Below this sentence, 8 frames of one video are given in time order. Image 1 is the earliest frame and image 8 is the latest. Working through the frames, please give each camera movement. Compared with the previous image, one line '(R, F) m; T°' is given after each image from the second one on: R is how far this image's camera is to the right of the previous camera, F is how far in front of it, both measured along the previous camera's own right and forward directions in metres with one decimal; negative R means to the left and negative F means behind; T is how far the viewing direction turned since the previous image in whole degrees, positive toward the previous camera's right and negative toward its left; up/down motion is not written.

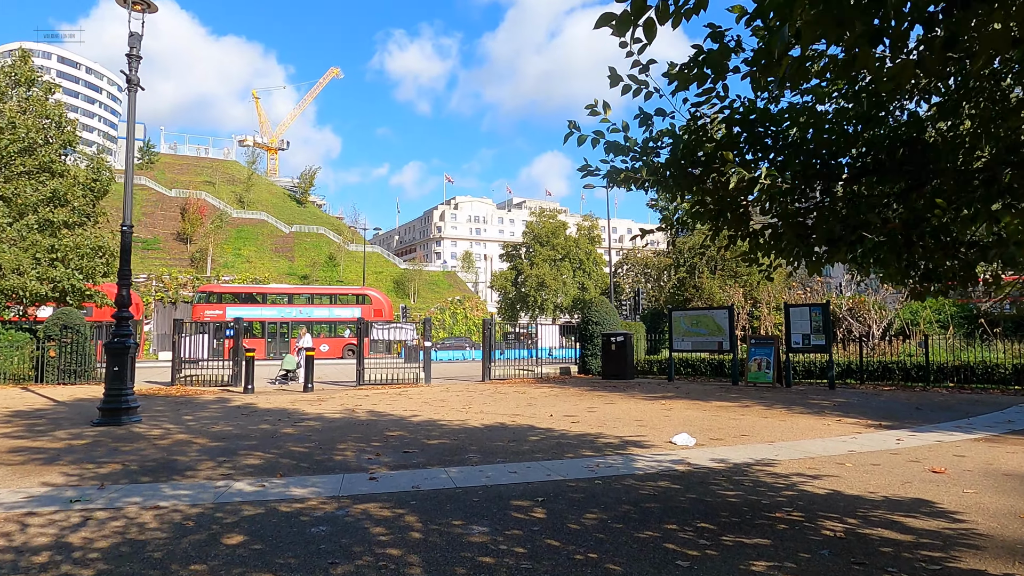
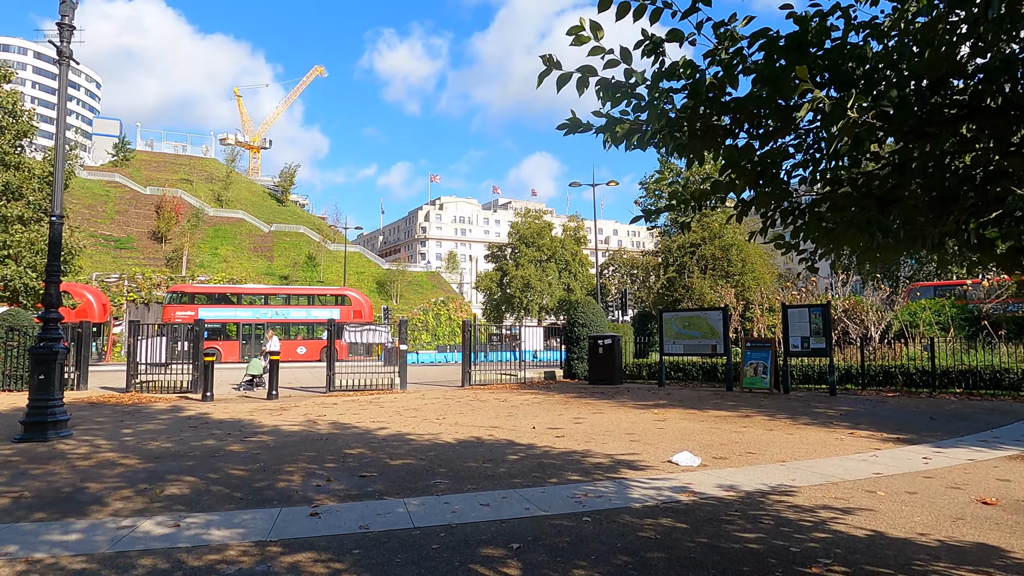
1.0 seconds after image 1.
(+0.1, +1.1) m; +1°
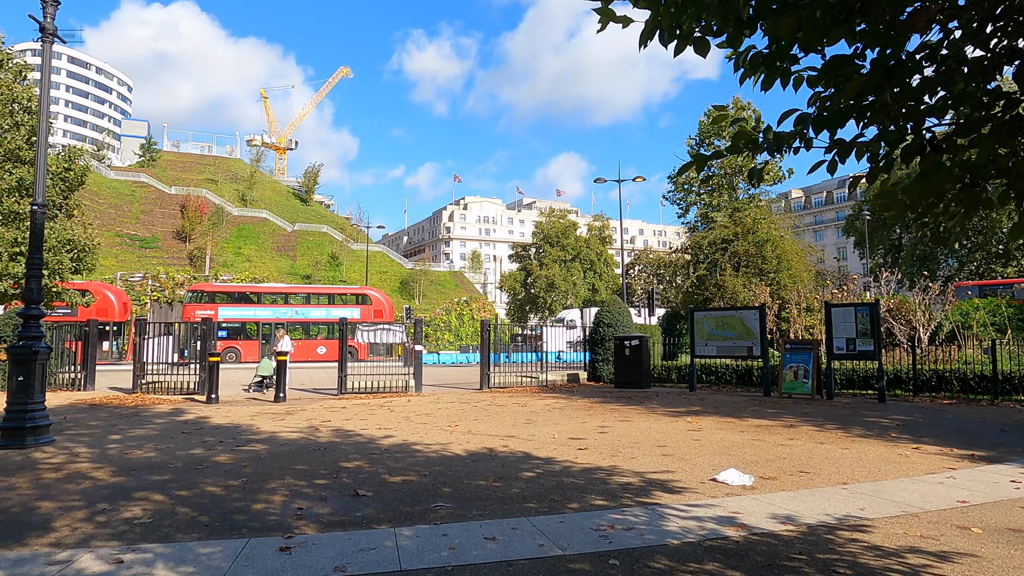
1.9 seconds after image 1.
(+0.1, +1.0) m; -2°
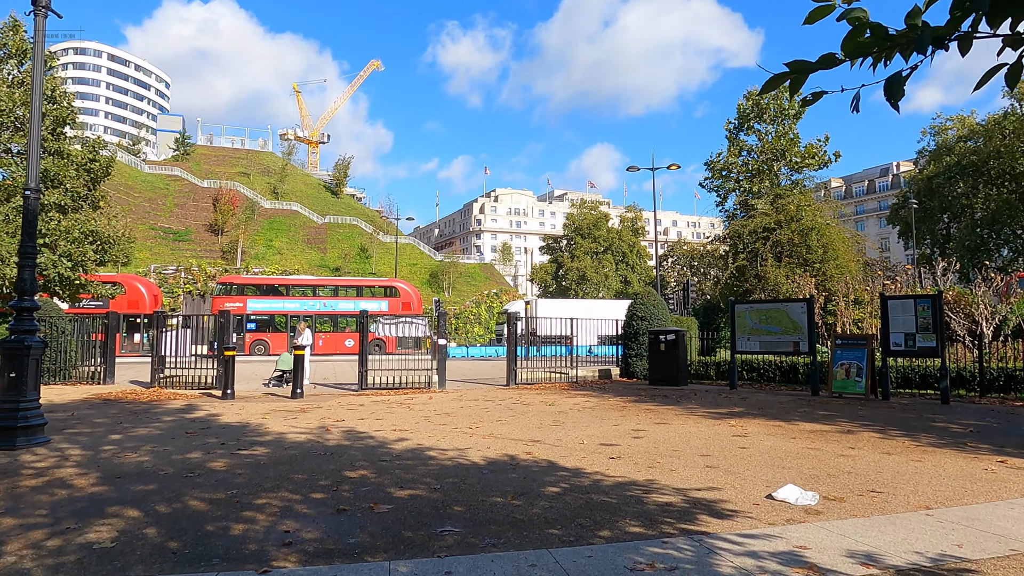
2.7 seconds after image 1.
(+0.1, +0.9) m; -3°
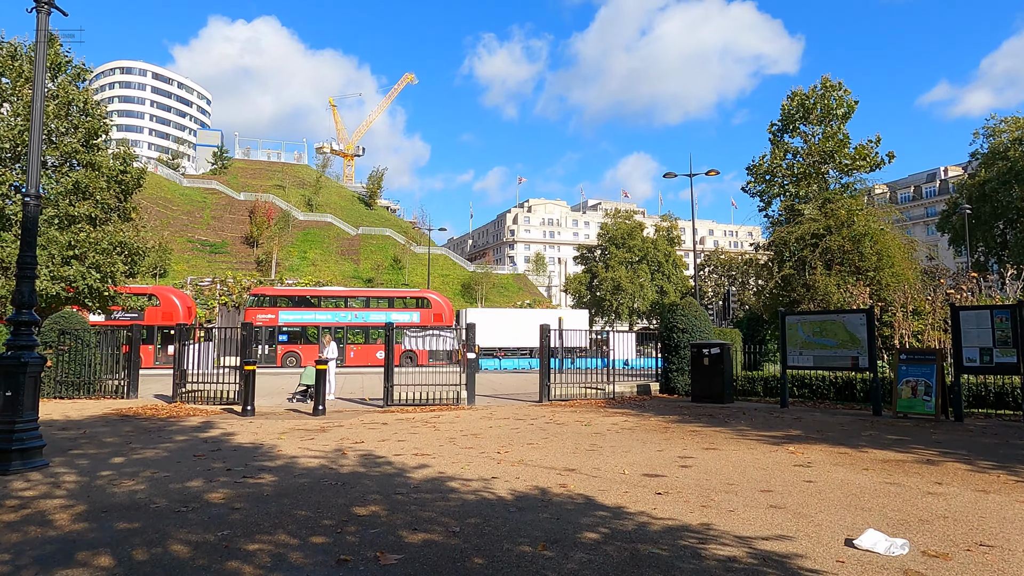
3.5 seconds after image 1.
(0.0, +0.9) m; -3°
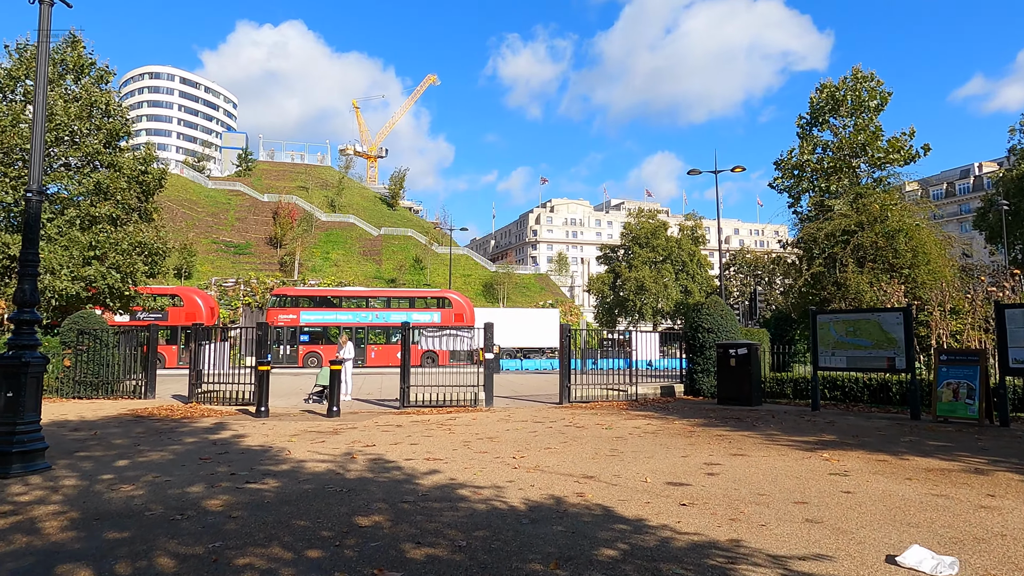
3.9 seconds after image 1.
(+0.1, +0.4) m; -2°
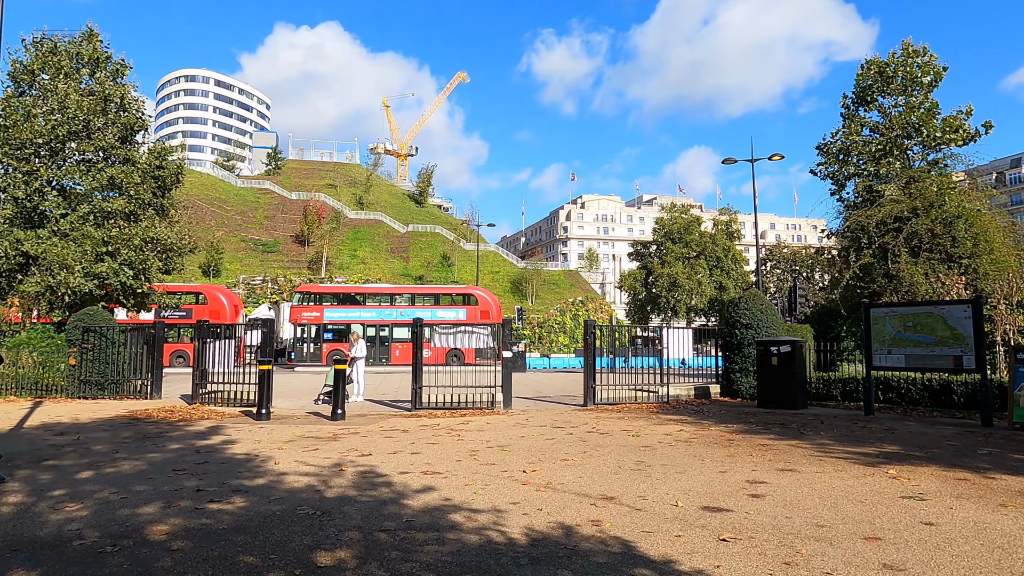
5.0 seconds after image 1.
(+0.3, +1.1) m; -3°
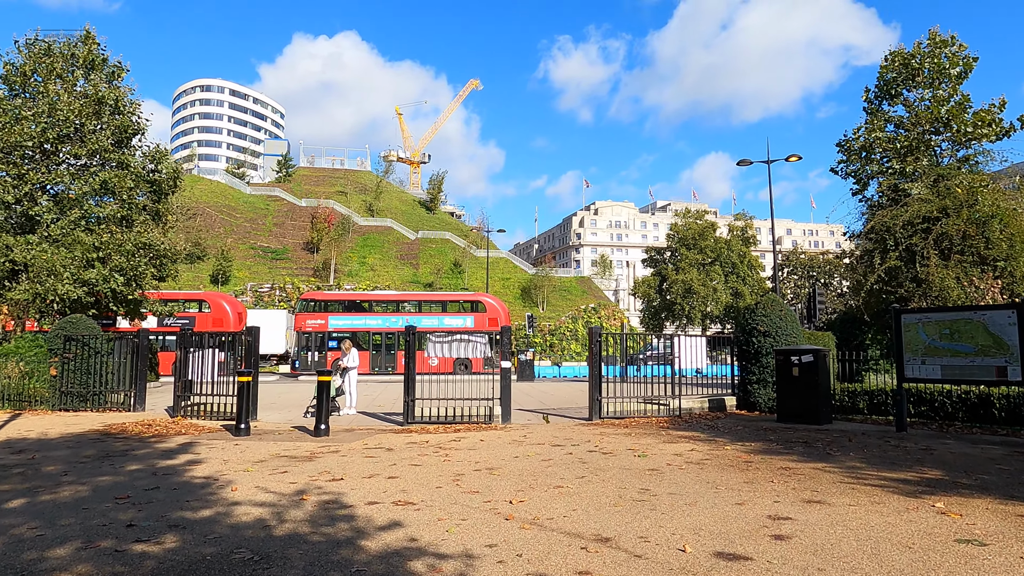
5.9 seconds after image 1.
(+0.3, +0.9) m; -1°
